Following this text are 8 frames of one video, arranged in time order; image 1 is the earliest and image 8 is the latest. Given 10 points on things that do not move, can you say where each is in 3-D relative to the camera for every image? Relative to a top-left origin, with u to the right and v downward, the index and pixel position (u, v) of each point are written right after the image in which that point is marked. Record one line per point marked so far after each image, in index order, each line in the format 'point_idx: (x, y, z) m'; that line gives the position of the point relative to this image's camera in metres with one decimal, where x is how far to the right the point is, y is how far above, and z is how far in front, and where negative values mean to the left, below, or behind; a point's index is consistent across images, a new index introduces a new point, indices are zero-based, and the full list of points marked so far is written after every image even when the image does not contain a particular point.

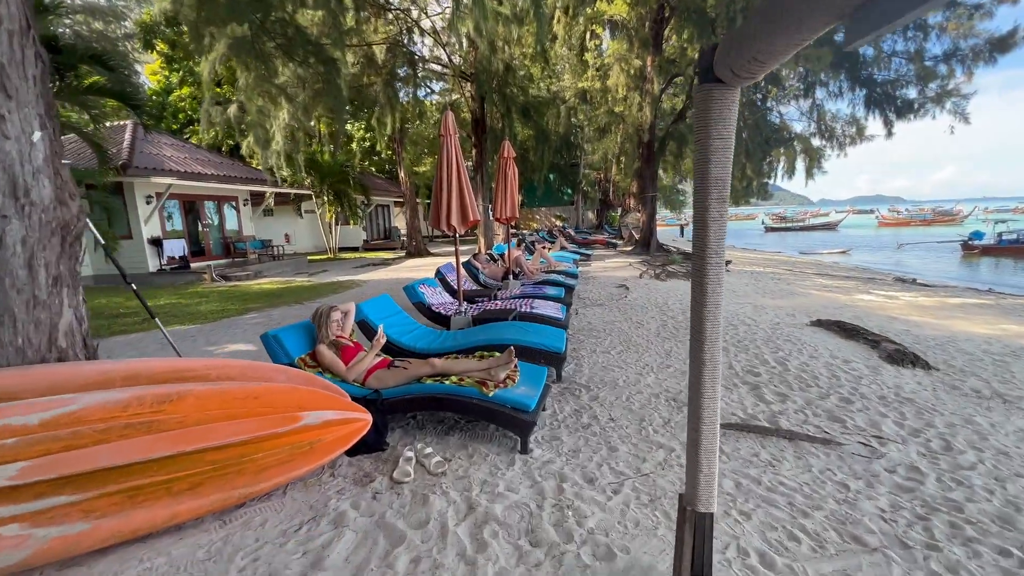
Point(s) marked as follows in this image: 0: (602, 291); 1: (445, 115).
0: (+1.9, -0.1, +9.8) m
1: (-0.8, +2.2, +5.6) m
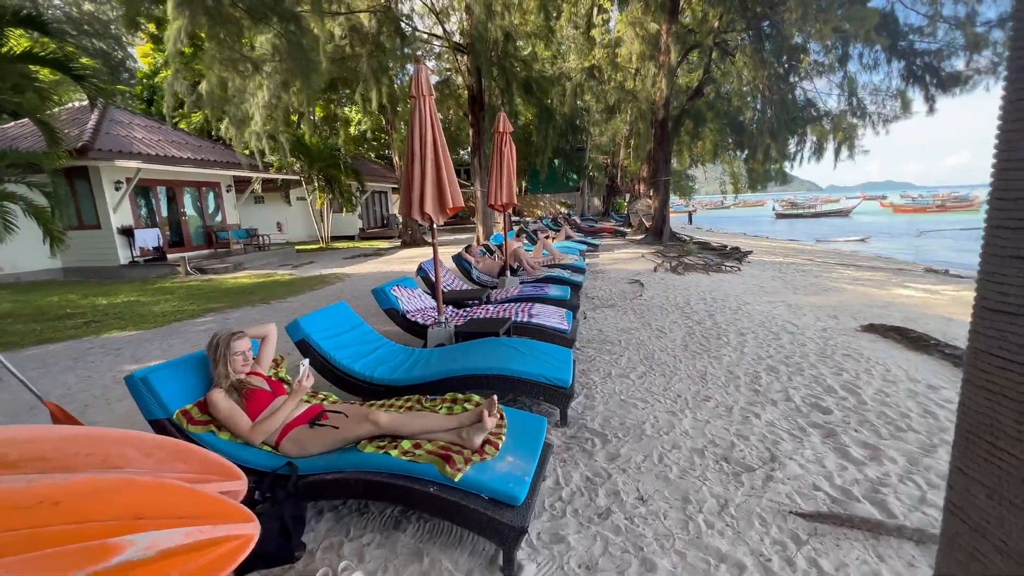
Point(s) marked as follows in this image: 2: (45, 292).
0: (+1.9, 0.0, +8.6) m
1: (-0.9, +2.1, +4.4) m
2: (-10.8, -0.1, +10.4) m
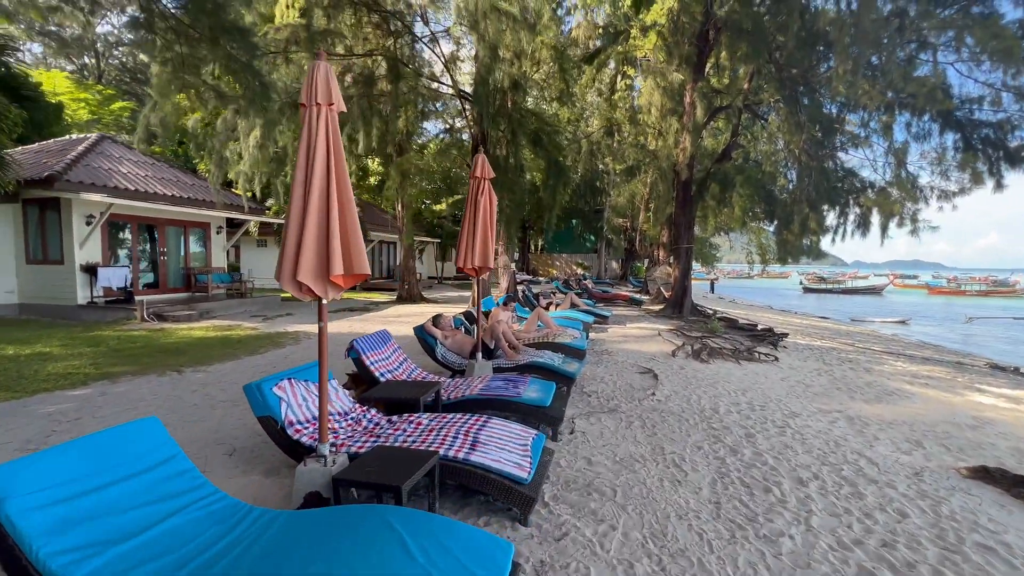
0: (+1.6, -1.4, +6.7) m
1: (-1.3, +1.4, +2.9) m
2: (-11.1, -0.9, +9.0) m
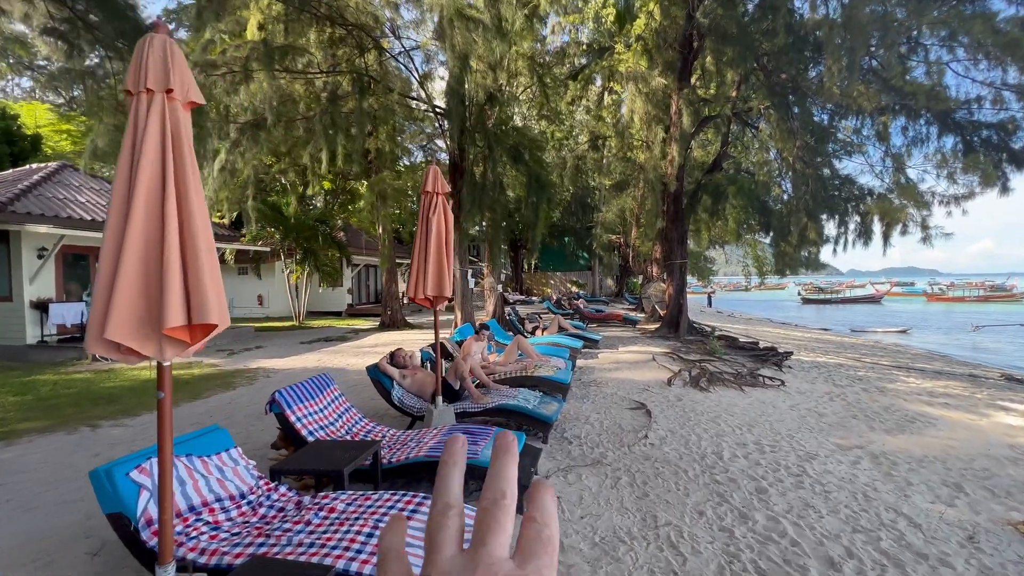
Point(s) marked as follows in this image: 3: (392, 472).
0: (+1.2, -1.7, +5.9) m
1: (-1.7, +1.2, +2.1) m
2: (-11.4, -1.7, +8.1) m
3: (-1.0, -1.6, +3.8) m
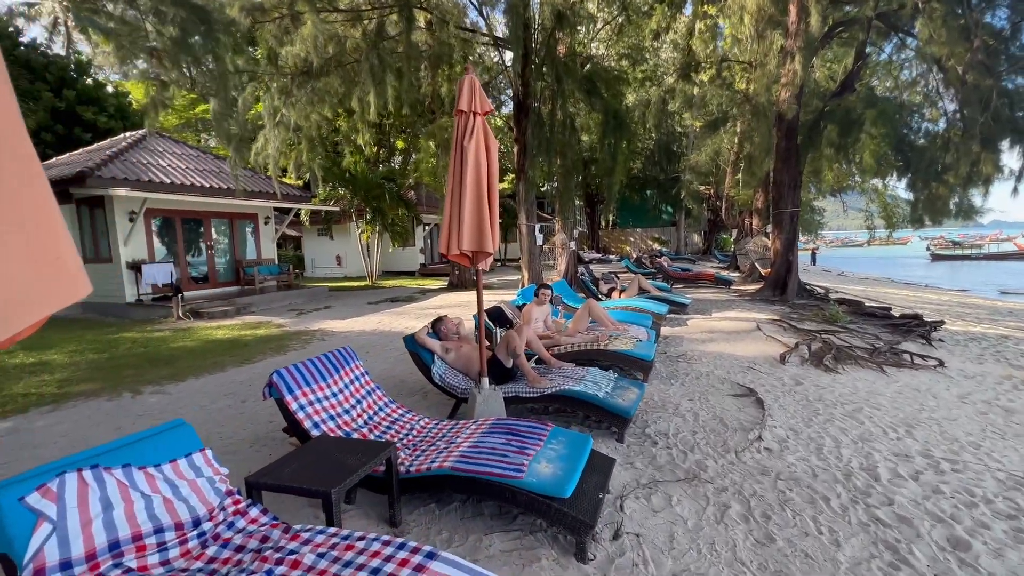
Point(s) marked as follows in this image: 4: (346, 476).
0: (+1.9, -1.2, +4.5) m
1: (-1.6, +1.3, +1.1) m
2: (-10.2, -1.0, +8.9) m
3: (-0.6, -1.3, +2.9) m
4: (-0.9, -1.1, +2.6) m
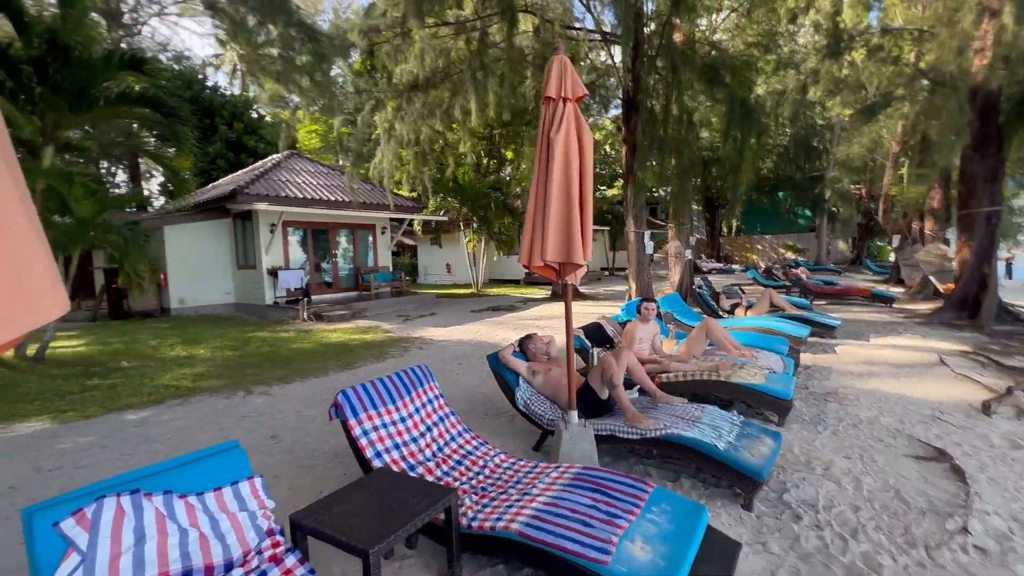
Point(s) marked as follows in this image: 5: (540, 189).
0: (+2.6, -1.4, +3.4) m
1: (-1.5, +1.3, +1.0) m
2: (-8.1, -1.0, +10.5) m
3: (-0.2, -1.4, +2.4) m
4: (-0.6, -1.1, +2.2) m
5: (+0.2, +0.7, +3.1) m
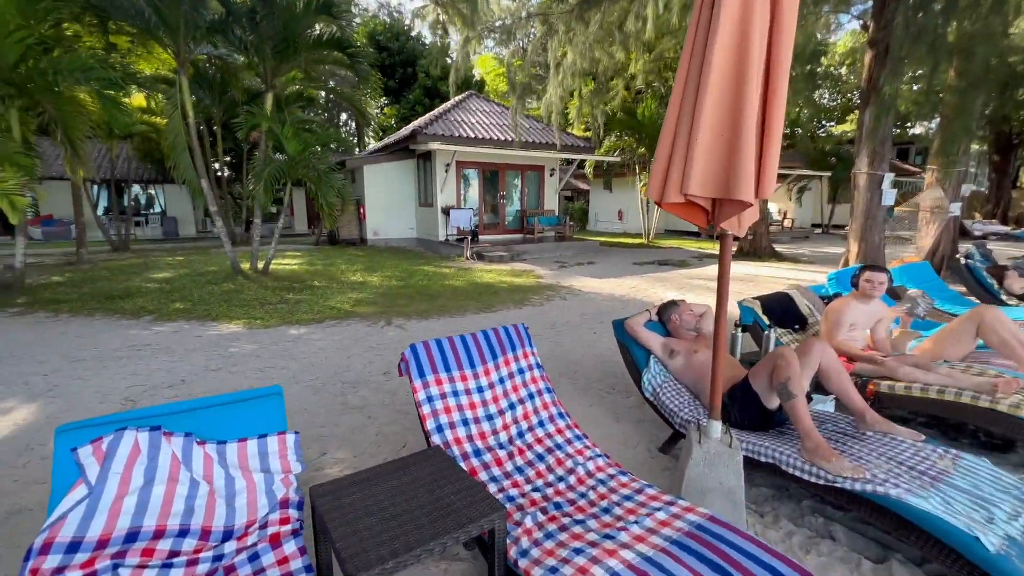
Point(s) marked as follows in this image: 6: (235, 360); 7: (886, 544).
0: (+3.0, -1.4, +1.6) m
1: (-1.5, +1.5, +0.6) m
2: (-4.1, +0.8, +12.0) m
3: (0.0, -1.1, +1.7) m
4: (-0.4, -0.9, +1.6) m
5: (+0.8, +0.9, +1.9) m
6: (-2.7, -0.7, +4.4) m
7: (+1.8, -1.2, +2.2) m
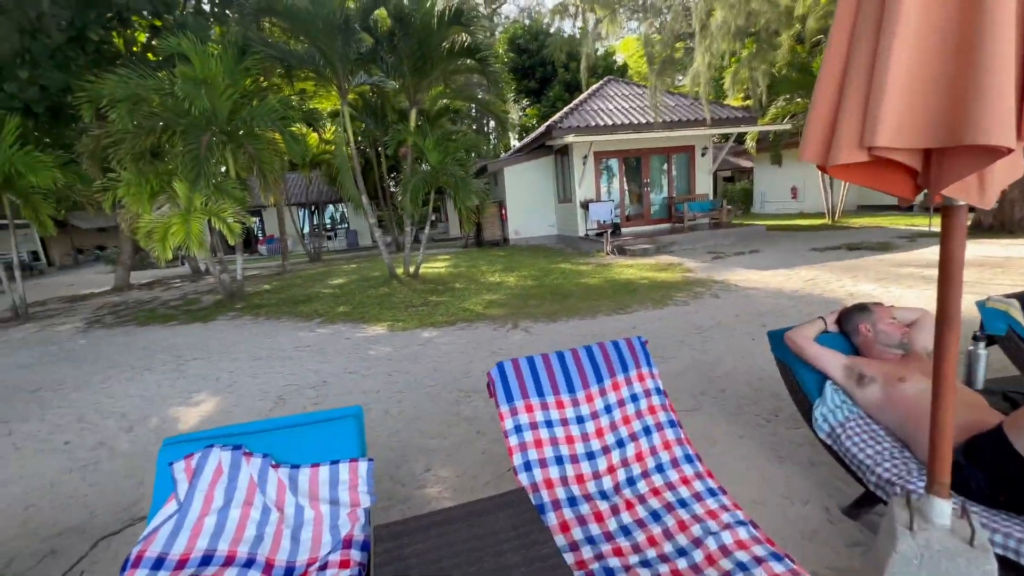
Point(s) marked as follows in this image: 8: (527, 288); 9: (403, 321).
0: (+3.1, -1.4, +0.2) m
1: (-1.7, +1.4, +0.6) m
2: (-0.4, +0.8, +12.3) m
3: (+0.3, -1.2, +1.3) m
4: (-0.1, -1.0, +1.3) m
5: (+1.0, +0.9, +1.2) m
6: (-1.5, -0.8, +4.7) m
7: (+2.1, -1.2, +1.1) m
8: (+0.3, 0.0, +8.3) m
9: (-1.6, -0.5, +6.6) m
